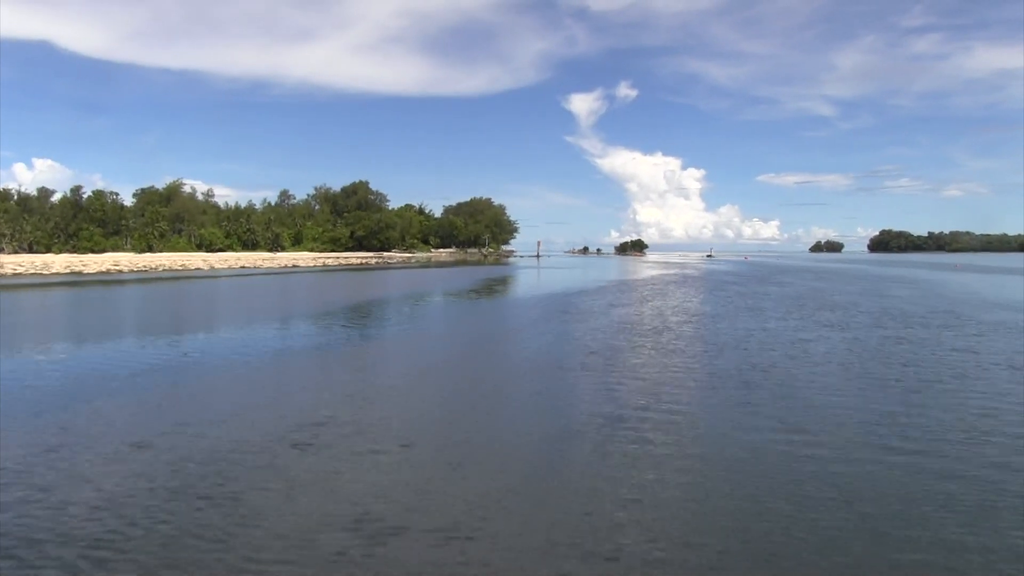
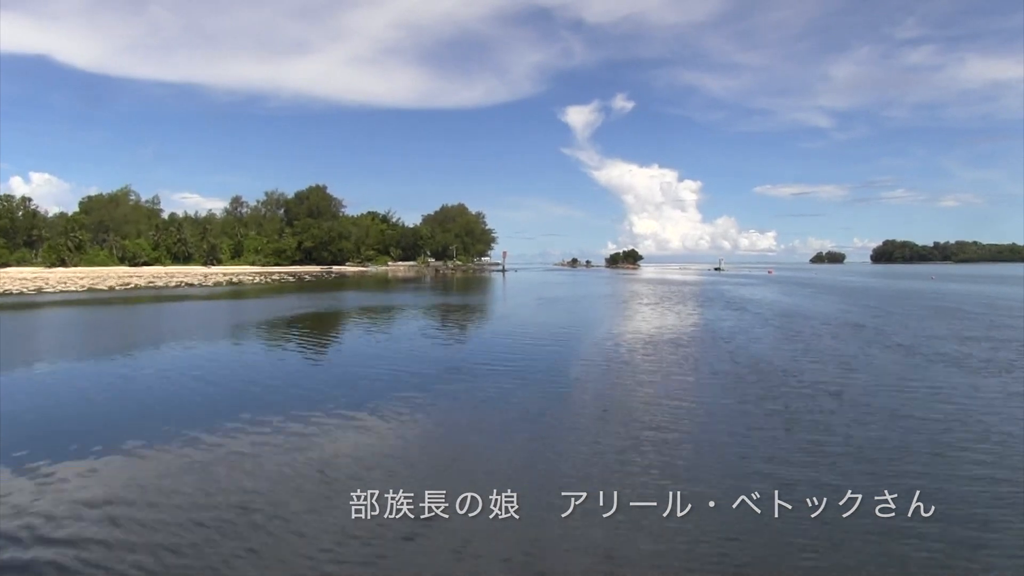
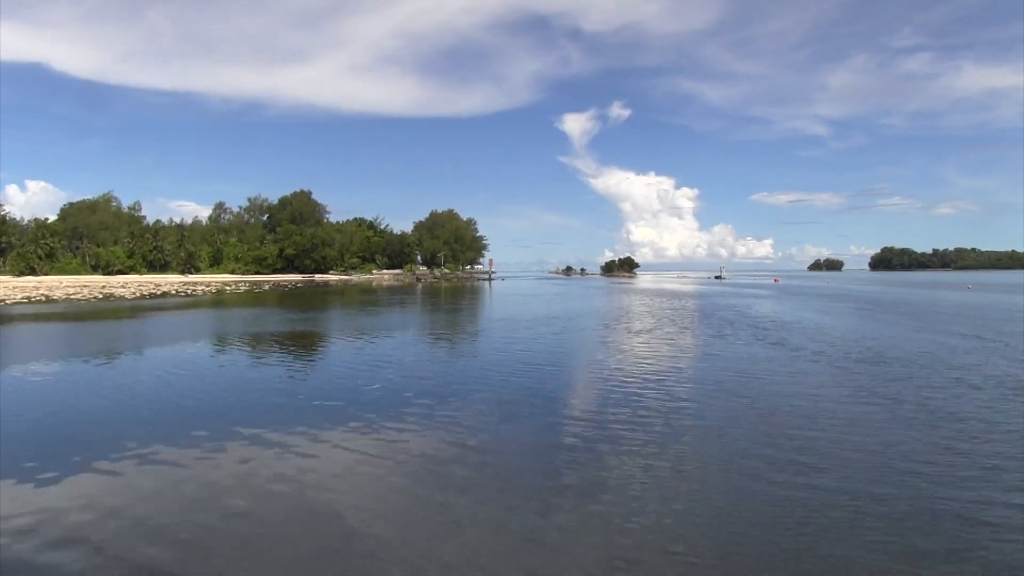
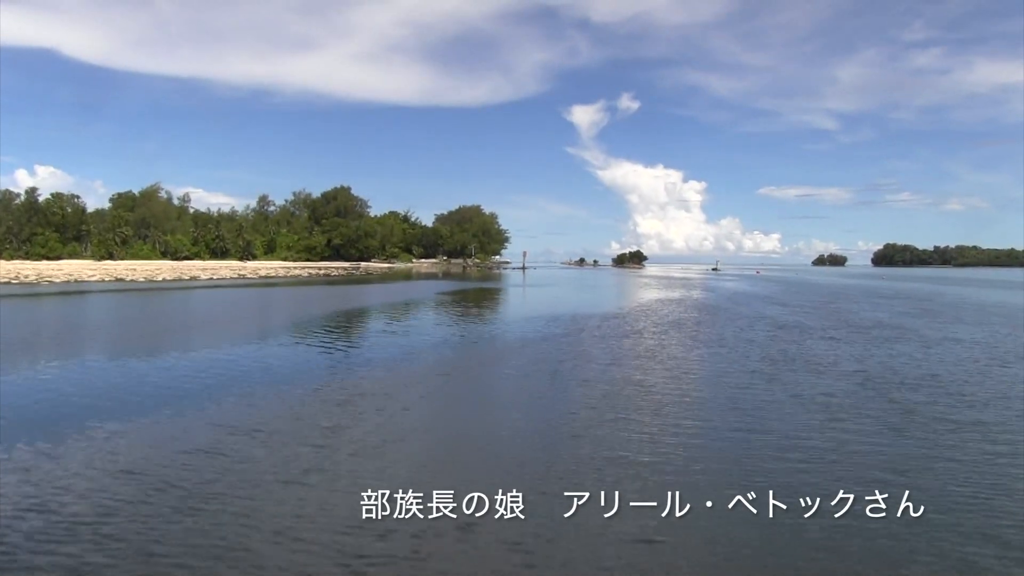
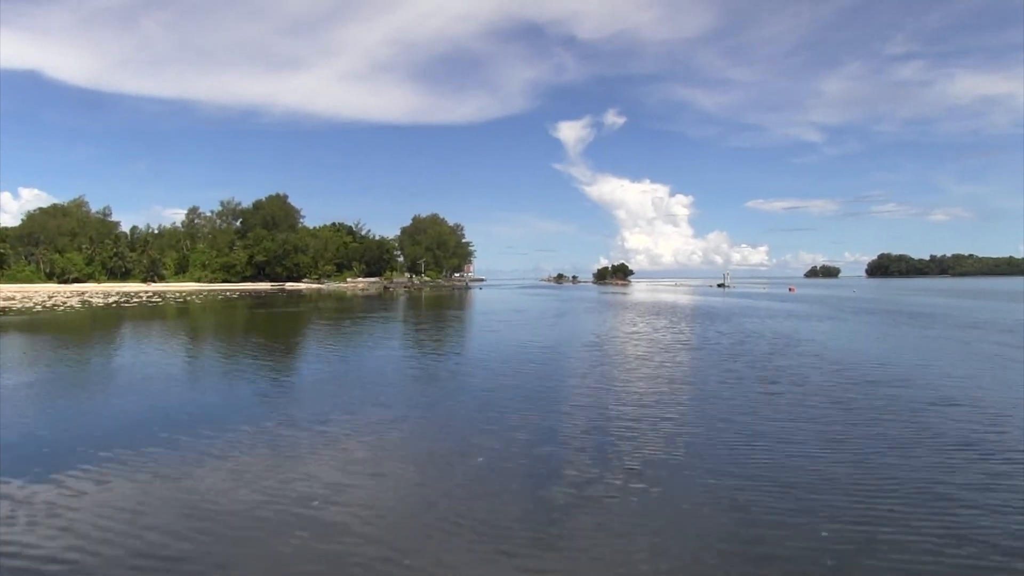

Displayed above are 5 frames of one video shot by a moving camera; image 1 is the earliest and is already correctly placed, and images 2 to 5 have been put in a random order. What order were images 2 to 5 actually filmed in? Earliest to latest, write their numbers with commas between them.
4, 2, 3, 5
